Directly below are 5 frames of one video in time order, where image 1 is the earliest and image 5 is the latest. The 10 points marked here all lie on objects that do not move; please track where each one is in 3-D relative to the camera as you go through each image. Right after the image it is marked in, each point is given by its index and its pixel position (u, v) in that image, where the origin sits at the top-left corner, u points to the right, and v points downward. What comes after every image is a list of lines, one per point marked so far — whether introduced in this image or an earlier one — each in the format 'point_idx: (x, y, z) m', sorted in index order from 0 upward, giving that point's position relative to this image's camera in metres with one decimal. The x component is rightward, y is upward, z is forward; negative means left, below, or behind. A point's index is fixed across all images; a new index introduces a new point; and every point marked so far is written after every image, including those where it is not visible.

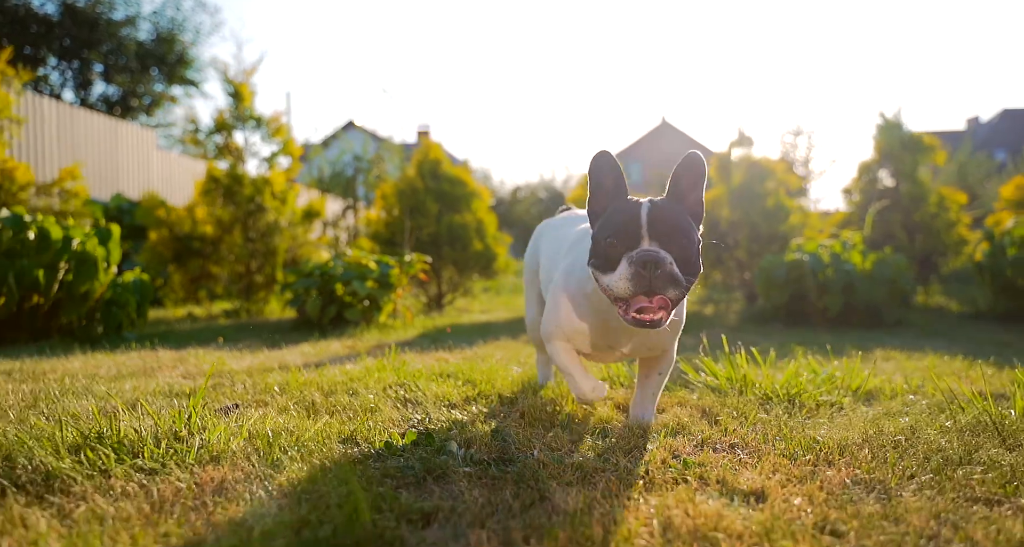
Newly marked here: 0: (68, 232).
0: (-3.8, +0.3, +5.8) m
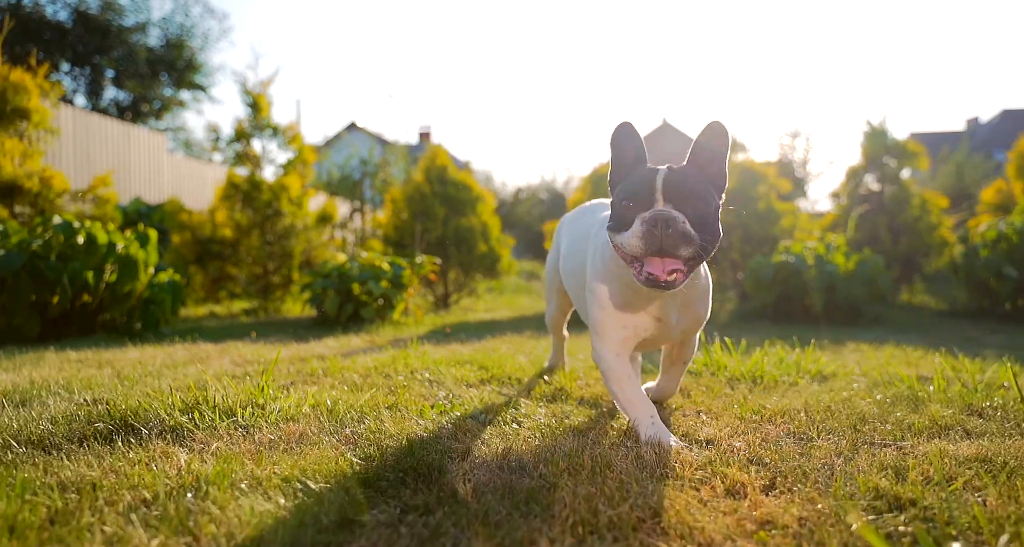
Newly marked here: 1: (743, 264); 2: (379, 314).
0: (-3.7, +0.3, +6.4) m
1: (+3.7, +0.1, +10.9) m
2: (-1.6, -0.5, +8.1) m
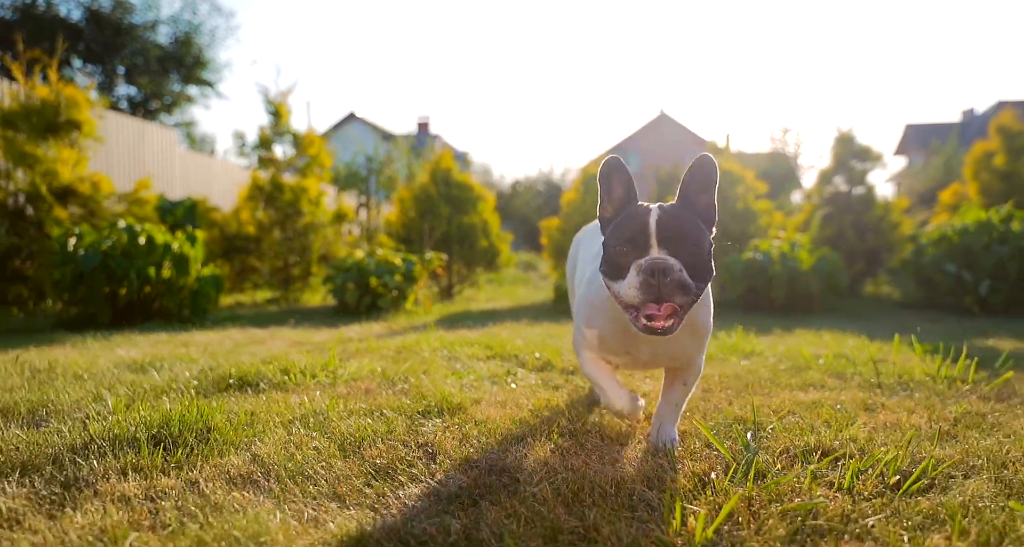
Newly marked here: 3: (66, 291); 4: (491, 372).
0: (-3.8, +0.4, +7.4) m
1: (+3.7, +0.2, +12.0) m
2: (-1.6, -0.4, +9.1) m
3: (-4.5, -0.2, +6.9) m
4: (-0.1, -0.6, +4.0) m
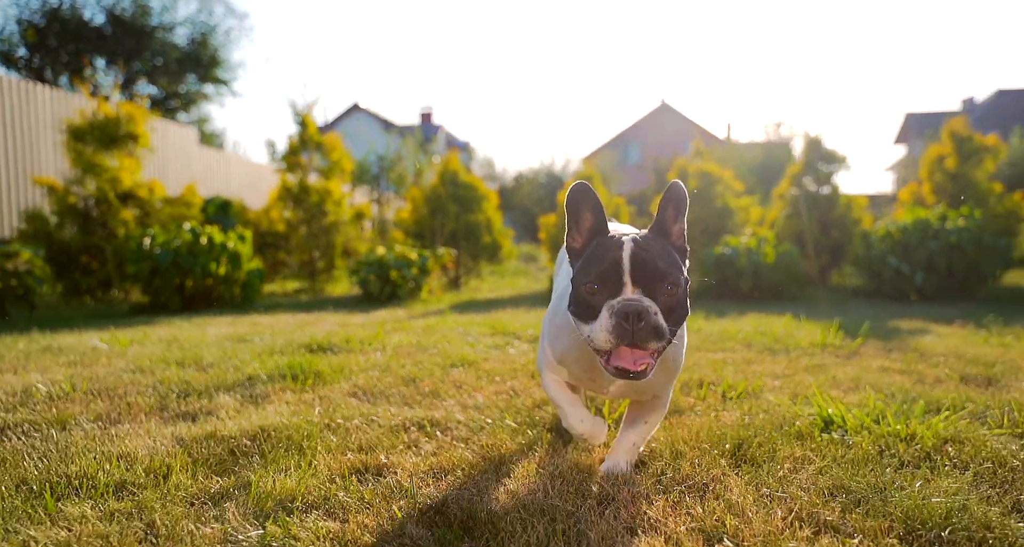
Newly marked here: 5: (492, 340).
0: (-3.8, +0.5, +8.9) m
1: (+3.7, +0.4, +13.4) m
2: (-1.6, -0.3, +10.6) m
3: (-4.5, -0.1, +8.3) m
4: (-0.1, -0.6, +5.5) m
5: (-0.2, -0.6, +5.6) m
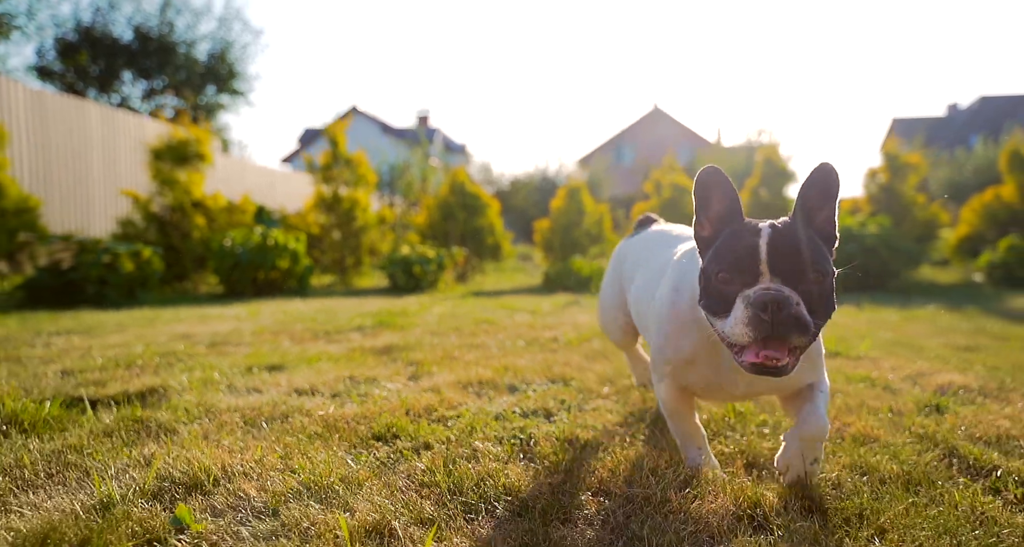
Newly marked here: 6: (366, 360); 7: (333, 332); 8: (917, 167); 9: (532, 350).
0: (-3.7, +0.6, +11.2) m
1: (+3.7, +0.5, +15.8) m
2: (-1.6, -0.2, +12.9) m
3: (-4.5, 0.0, +10.7) m
4: (-0.1, -0.5, +7.8) m
5: (-0.2, -0.5, +8.0) m
6: (-1.0, -0.6, +4.4) m
7: (-1.5, -0.5, +5.8) m
8: (+8.9, +2.3, +15.0) m
9: (+0.1, -0.6, +5.2) m
